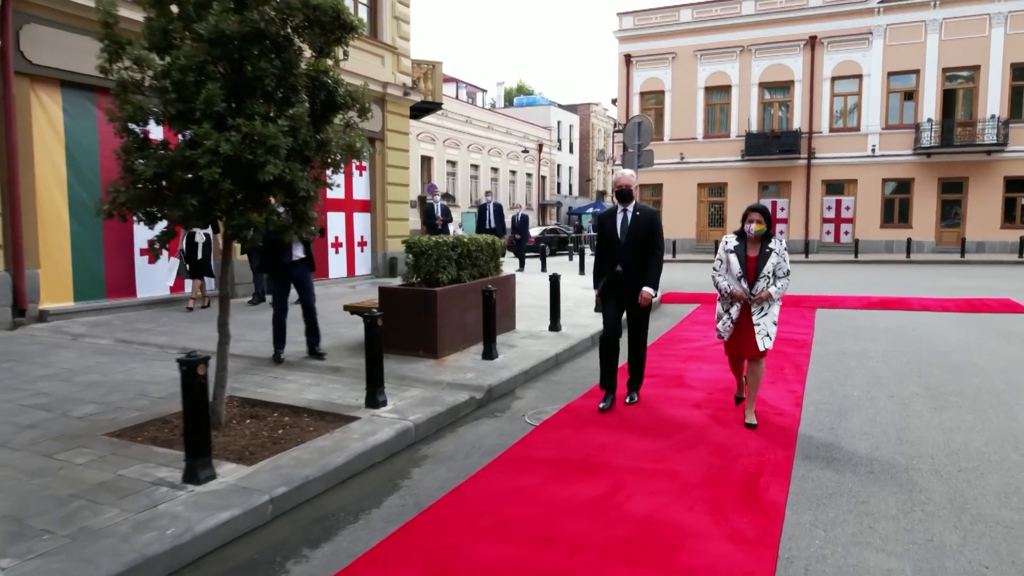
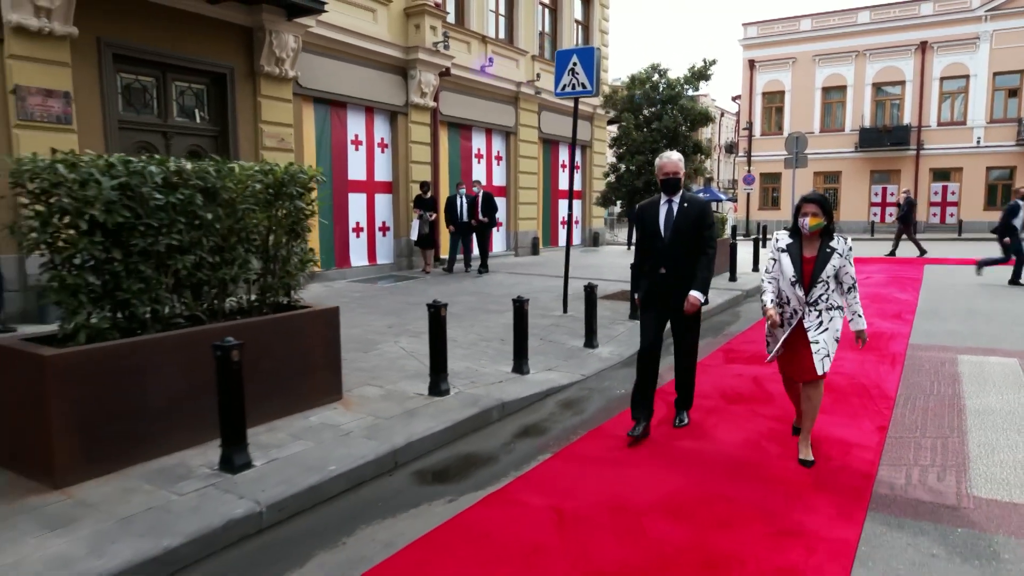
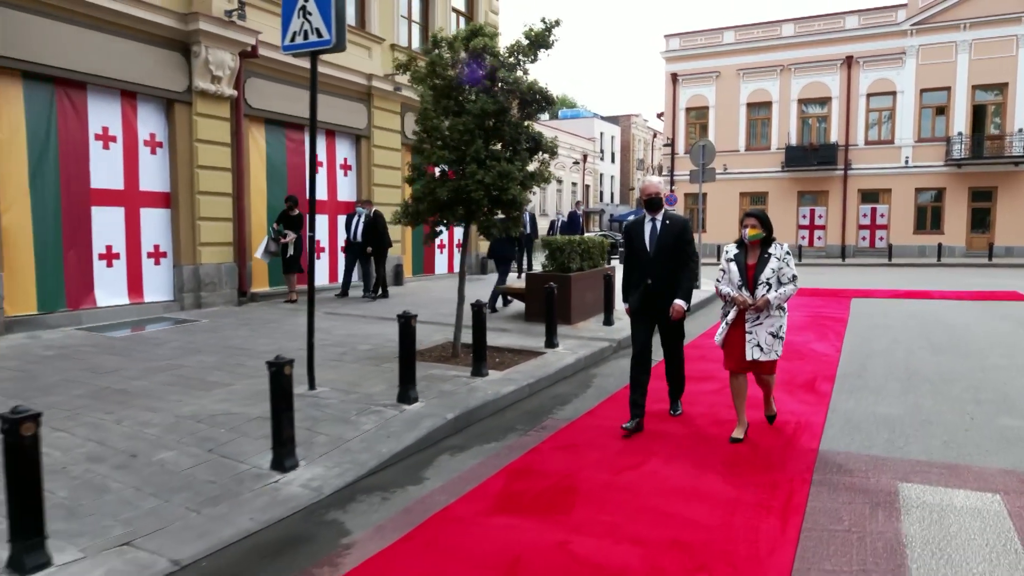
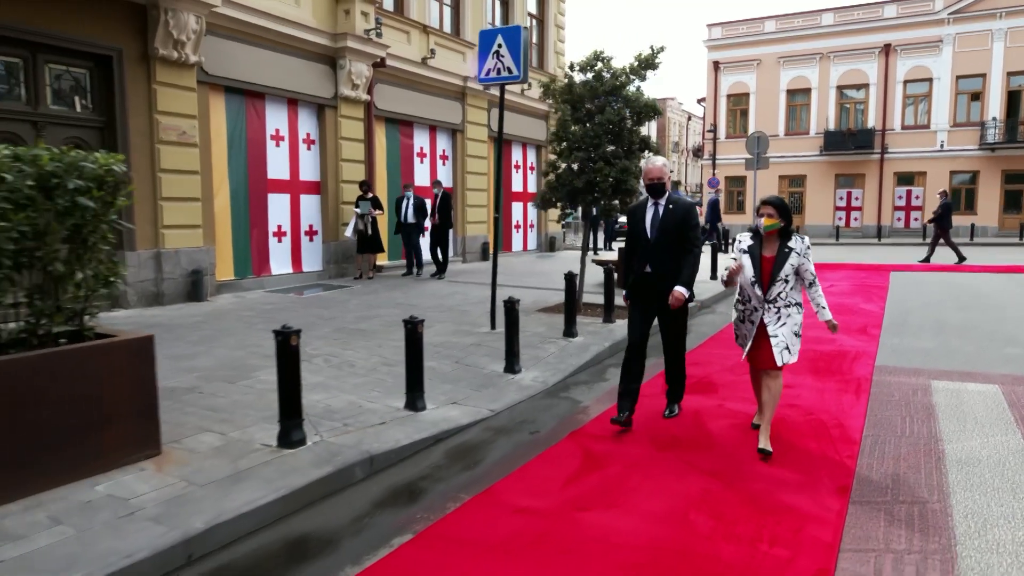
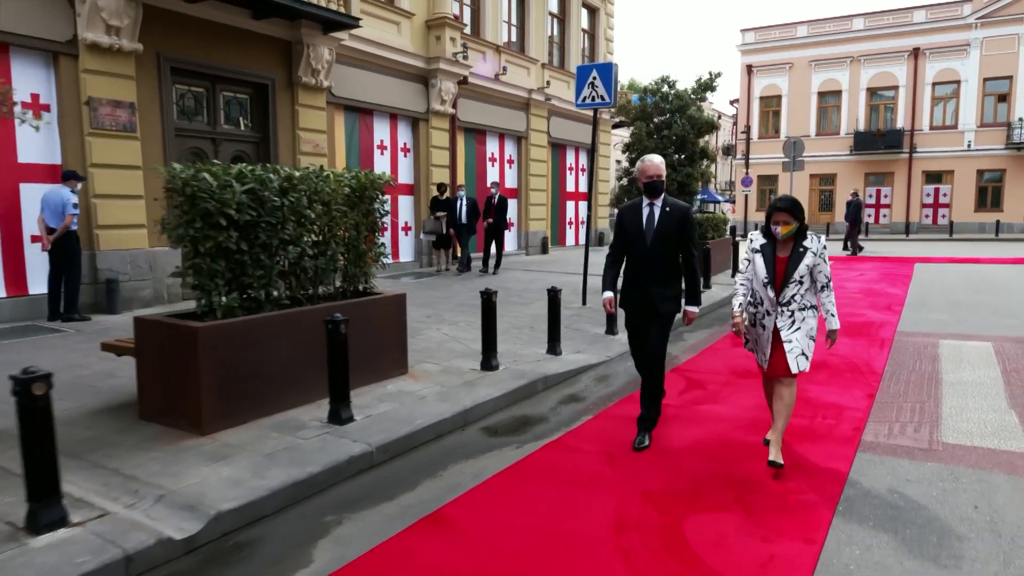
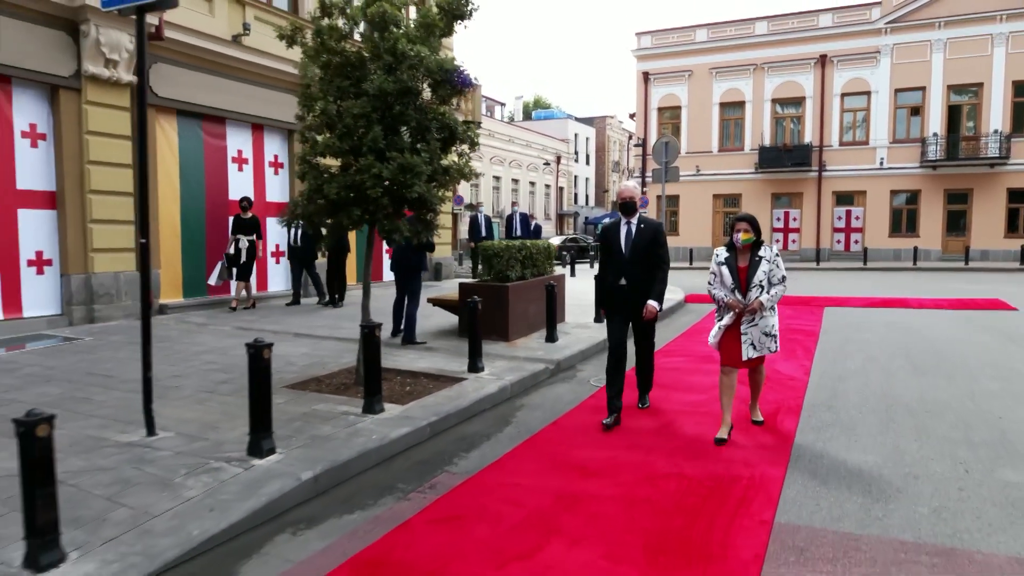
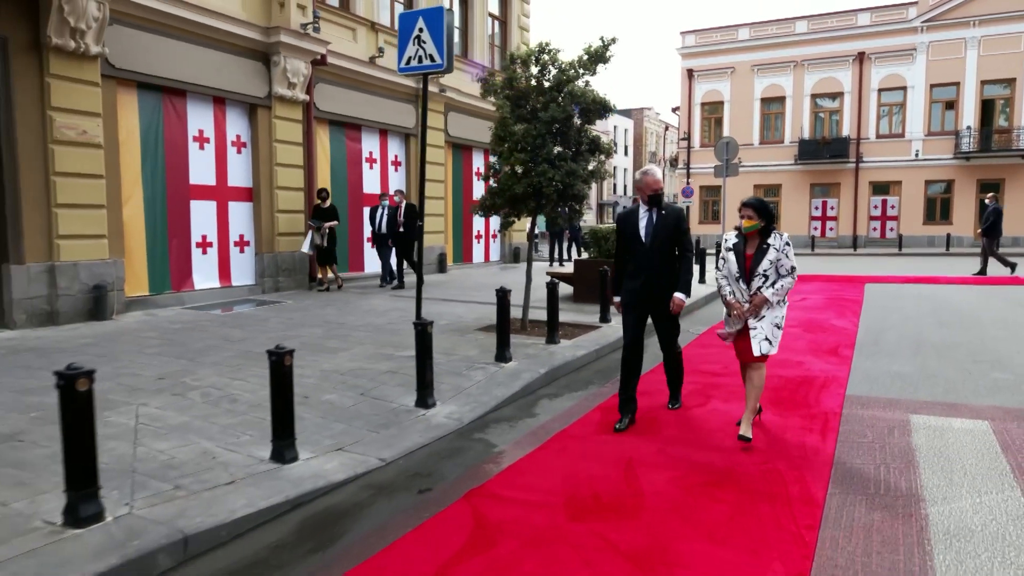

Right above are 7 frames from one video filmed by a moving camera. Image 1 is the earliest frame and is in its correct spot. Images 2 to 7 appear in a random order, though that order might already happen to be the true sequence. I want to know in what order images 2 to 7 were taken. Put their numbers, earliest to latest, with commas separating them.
6, 3, 7, 4, 2, 5
